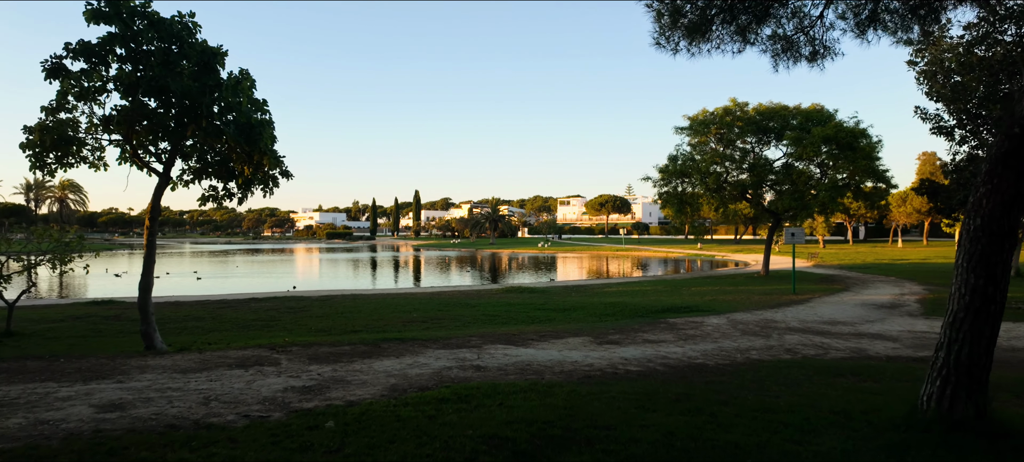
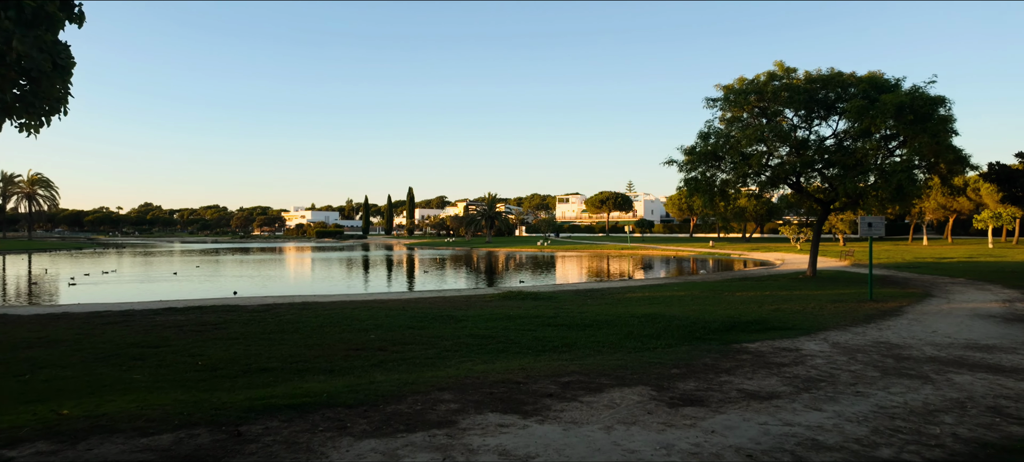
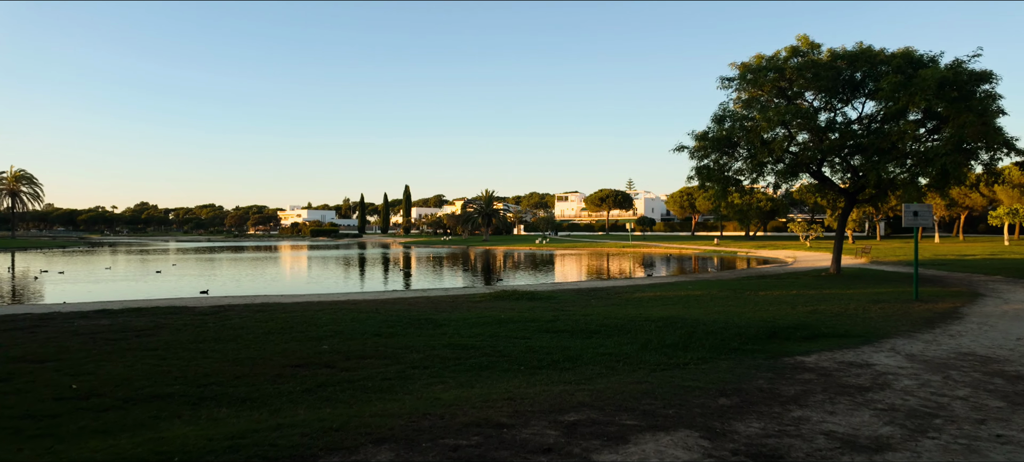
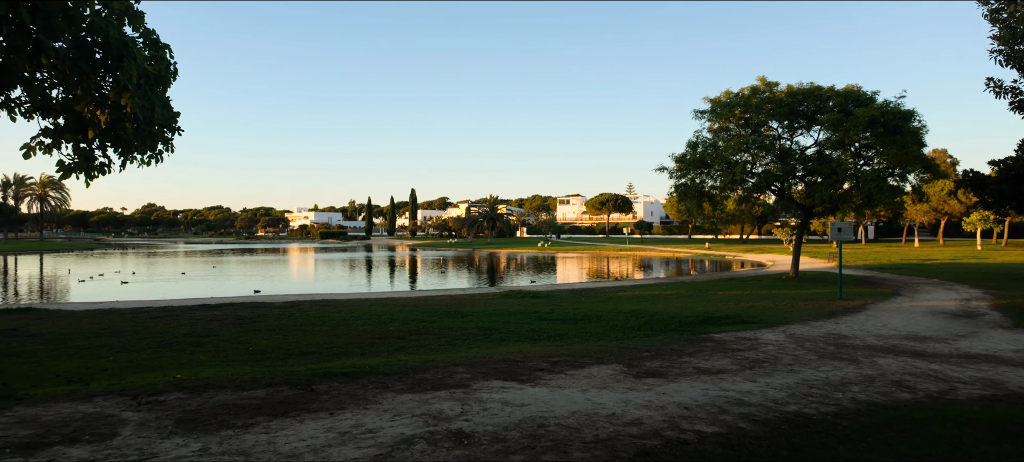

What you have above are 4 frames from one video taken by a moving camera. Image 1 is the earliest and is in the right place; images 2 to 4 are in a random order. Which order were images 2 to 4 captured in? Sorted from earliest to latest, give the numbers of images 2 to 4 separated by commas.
4, 2, 3
